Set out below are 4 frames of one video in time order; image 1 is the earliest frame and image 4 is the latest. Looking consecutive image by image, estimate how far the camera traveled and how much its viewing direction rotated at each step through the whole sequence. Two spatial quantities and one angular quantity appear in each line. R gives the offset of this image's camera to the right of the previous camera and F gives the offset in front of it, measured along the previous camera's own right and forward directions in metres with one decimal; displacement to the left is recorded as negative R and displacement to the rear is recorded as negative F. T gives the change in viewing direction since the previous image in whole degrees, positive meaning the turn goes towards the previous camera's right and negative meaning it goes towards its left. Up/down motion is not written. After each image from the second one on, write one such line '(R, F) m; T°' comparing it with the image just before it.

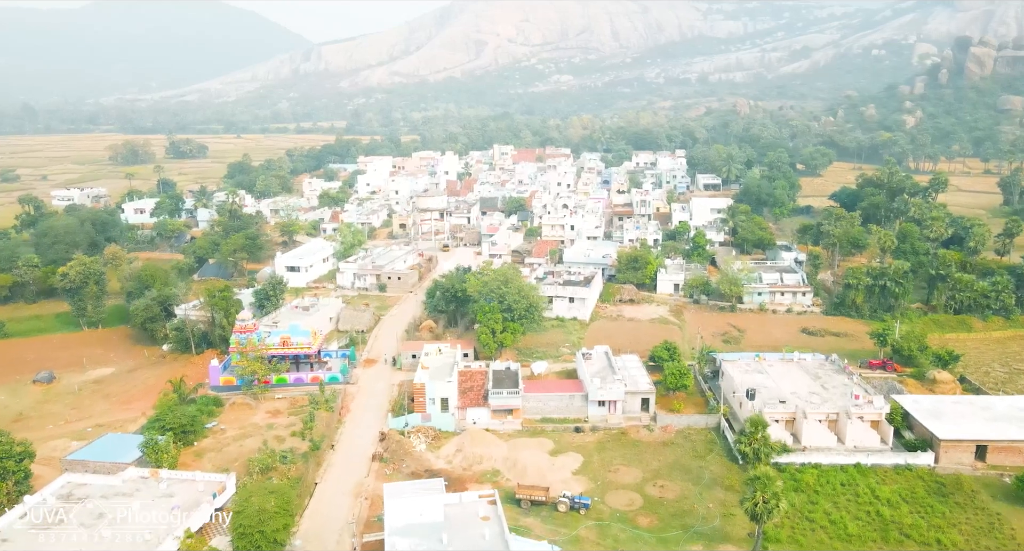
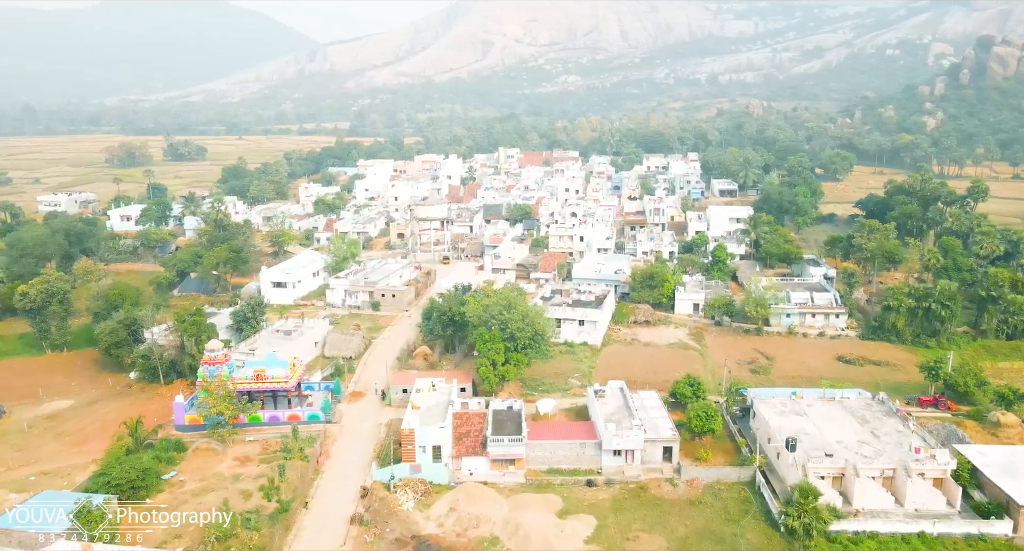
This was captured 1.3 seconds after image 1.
(+0.1, +3.6) m; -1°
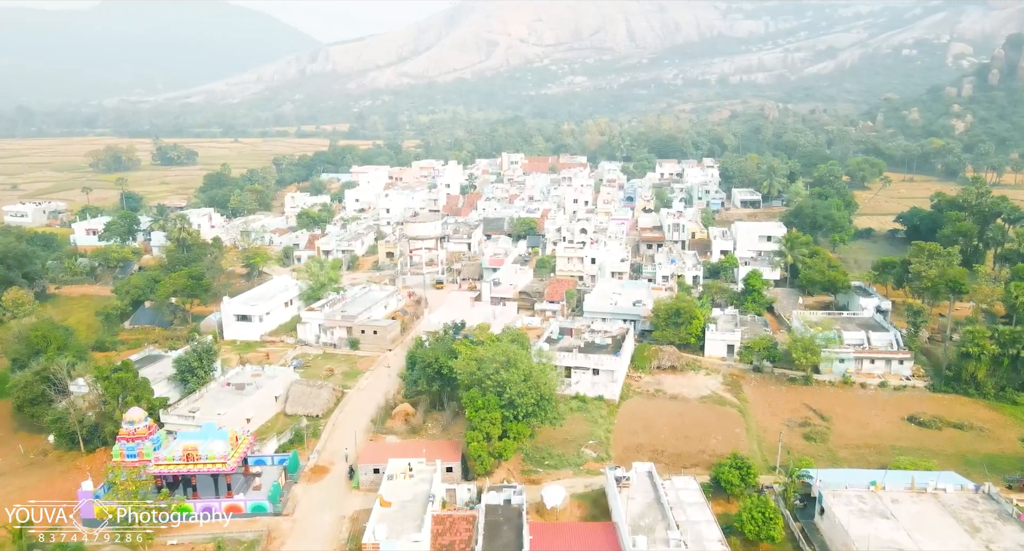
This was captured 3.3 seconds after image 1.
(+0.2, +5.9) m; 0°
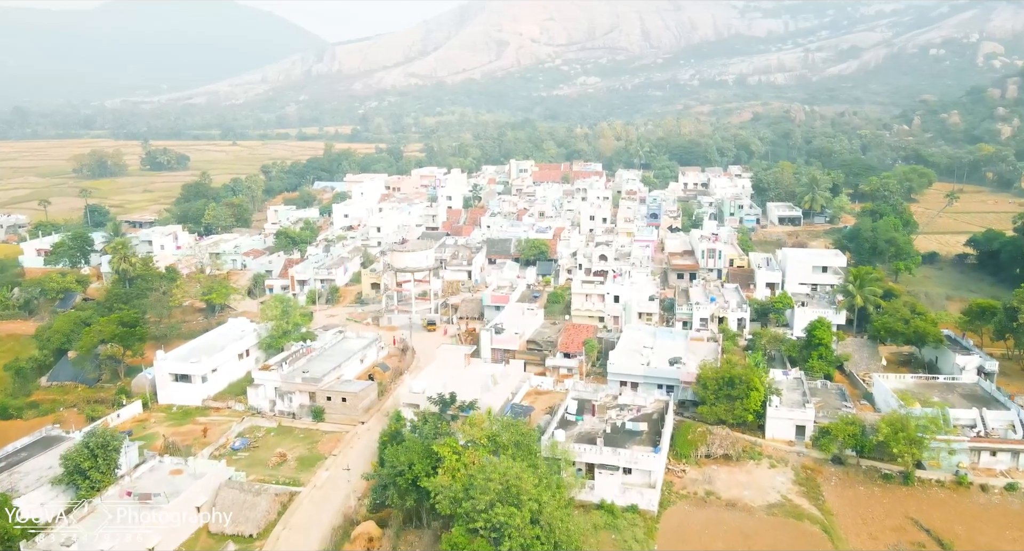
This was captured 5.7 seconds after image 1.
(+0.2, +7.5) m; -1°
